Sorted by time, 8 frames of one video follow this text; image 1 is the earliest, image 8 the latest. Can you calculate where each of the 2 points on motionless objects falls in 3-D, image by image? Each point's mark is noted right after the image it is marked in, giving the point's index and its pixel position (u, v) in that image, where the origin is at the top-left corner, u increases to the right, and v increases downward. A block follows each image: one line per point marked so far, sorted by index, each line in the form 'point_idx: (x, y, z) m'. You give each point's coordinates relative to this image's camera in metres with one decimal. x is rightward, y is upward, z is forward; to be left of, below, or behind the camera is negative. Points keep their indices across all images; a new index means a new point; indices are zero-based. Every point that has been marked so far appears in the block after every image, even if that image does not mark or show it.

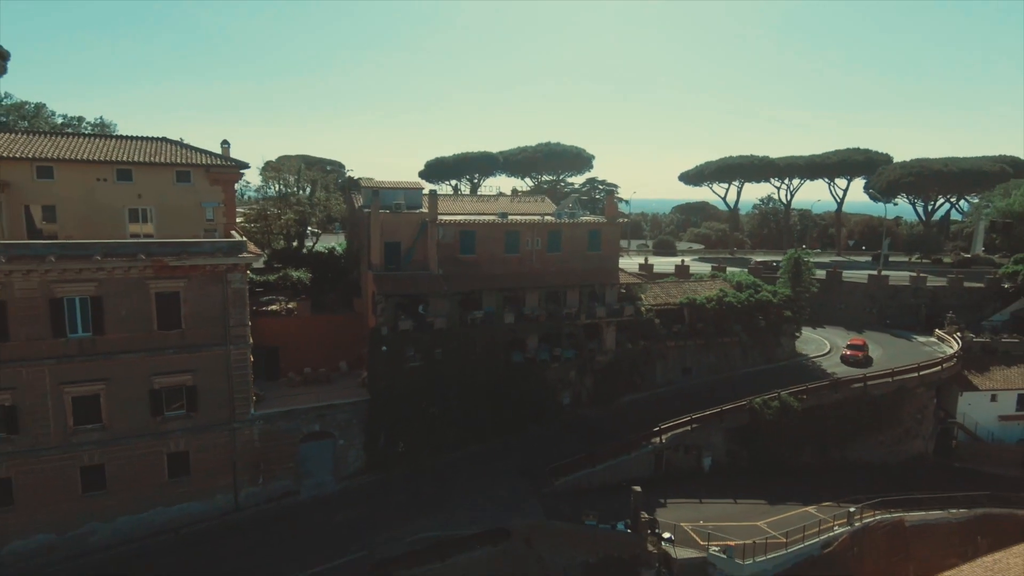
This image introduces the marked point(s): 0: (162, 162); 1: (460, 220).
0: (-9.4, +3.4, +15.4) m
1: (-1.7, +2.2, +19.0) m
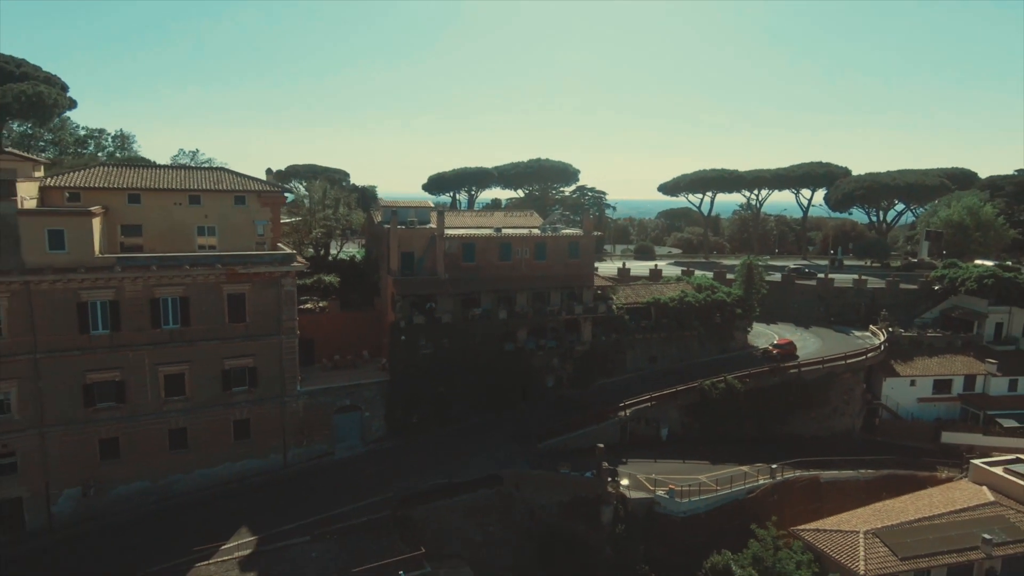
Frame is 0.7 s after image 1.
0: (-9.6, +3.4, +19.2) m
1: (-1.9, +2.2, +22.9) m
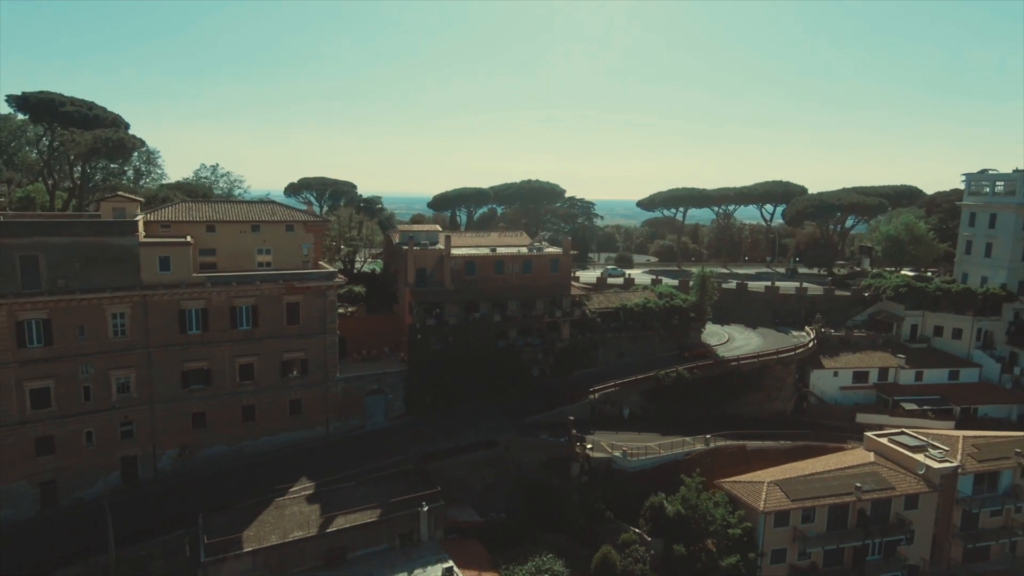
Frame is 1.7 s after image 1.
0: (-9.9, +3.0, +24.5) m
1: (-2.3, +1.8, +28.2) m
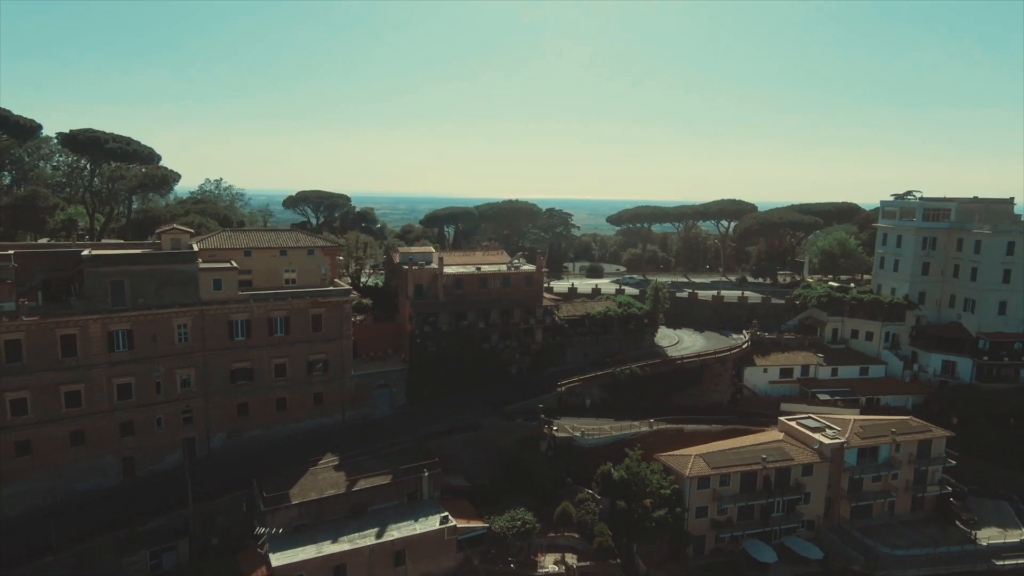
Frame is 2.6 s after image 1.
0: (-10.9, +2.2, +29.9) m
1: (-3.4, +1.0, +33.8) m
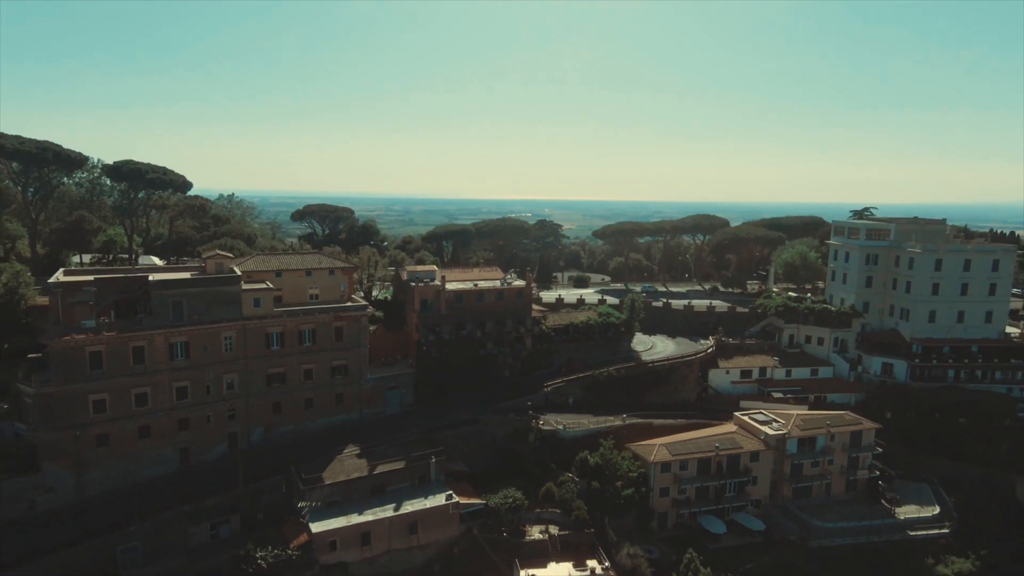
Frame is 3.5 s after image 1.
0: (-11.4, +1.3, +34.8) m
1: (-3.9, +0.1, +38.8) m
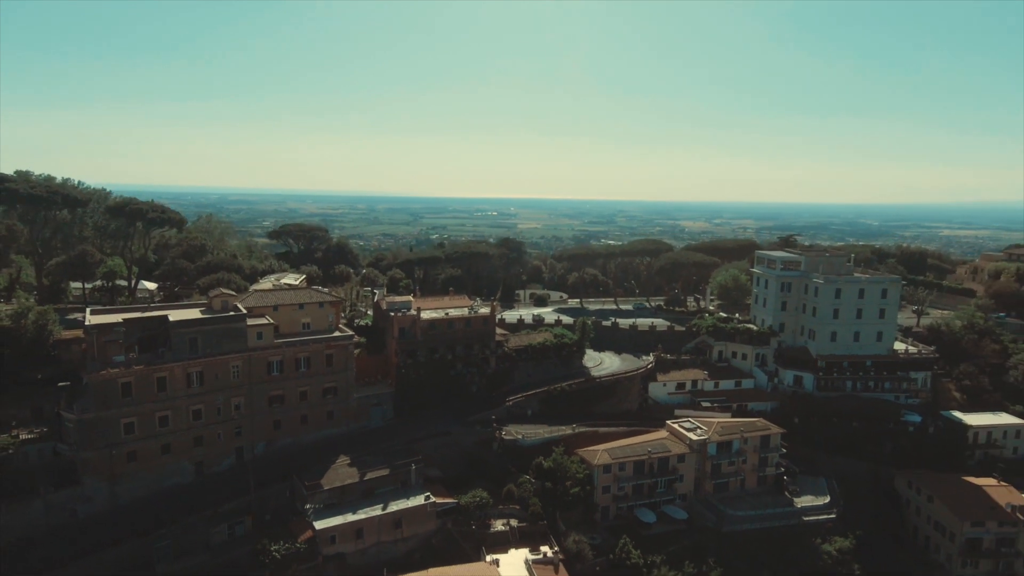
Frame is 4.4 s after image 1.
0: (-13.7, -0.9, +40.1) m
1: (-6.4, -2.0, +44.5) m
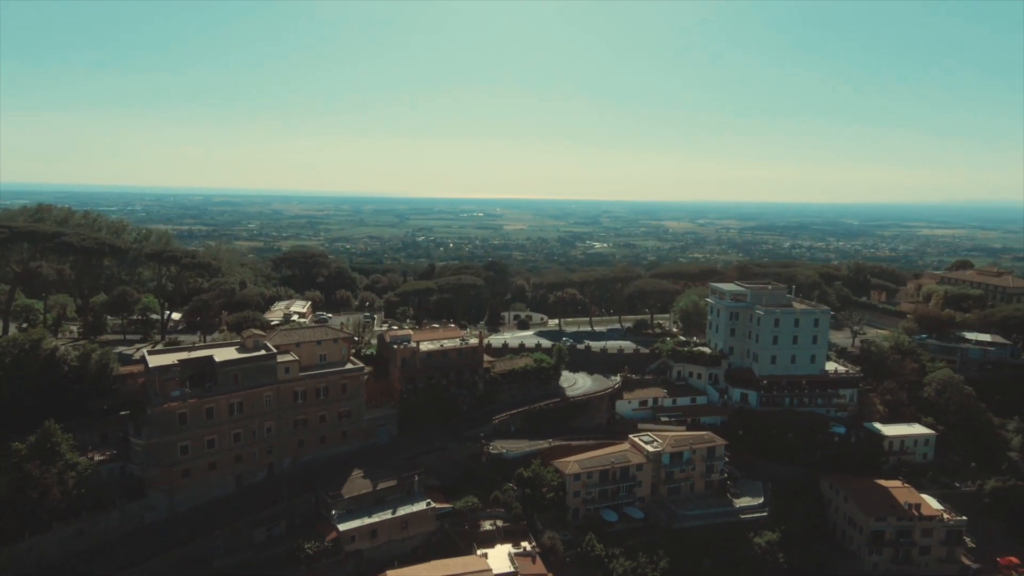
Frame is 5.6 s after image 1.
0: (-14.9, -4.1, +47.3) m
1: (-7.8, -5.2, +51.9) m
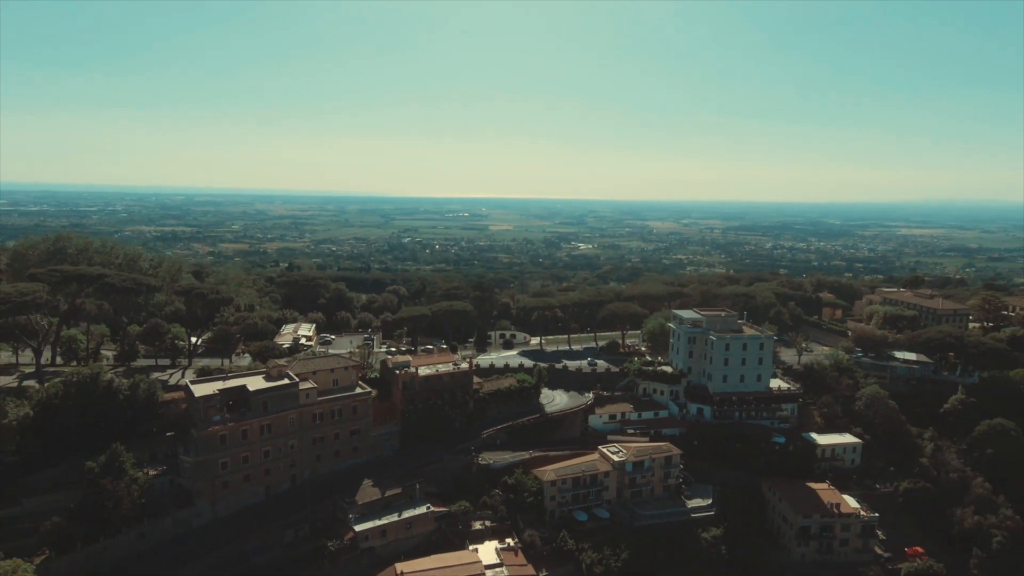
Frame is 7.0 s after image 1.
0: (-16.3, -7.4, +55.1) m
1: (-9.2, -8.5, +59.9) m
